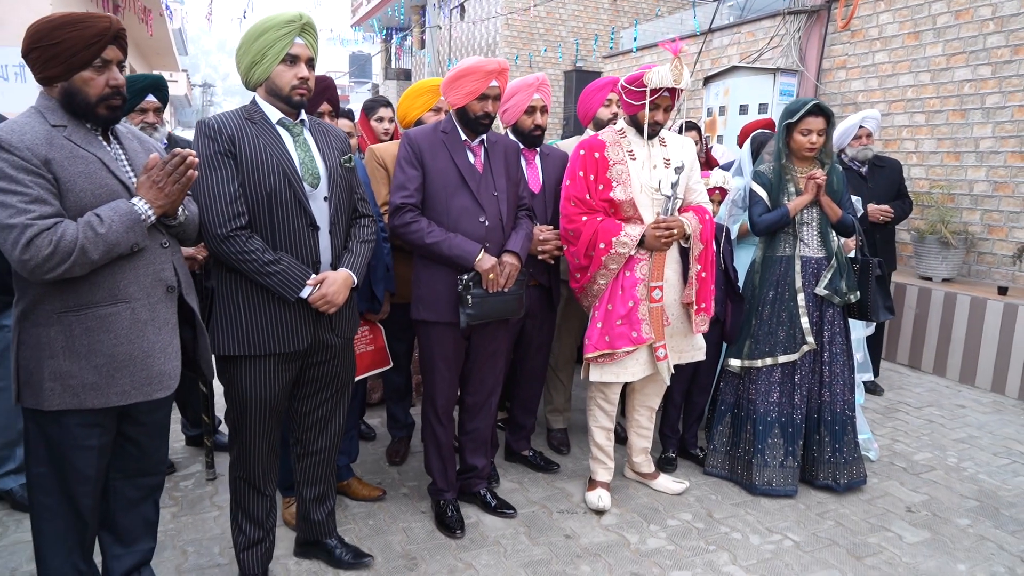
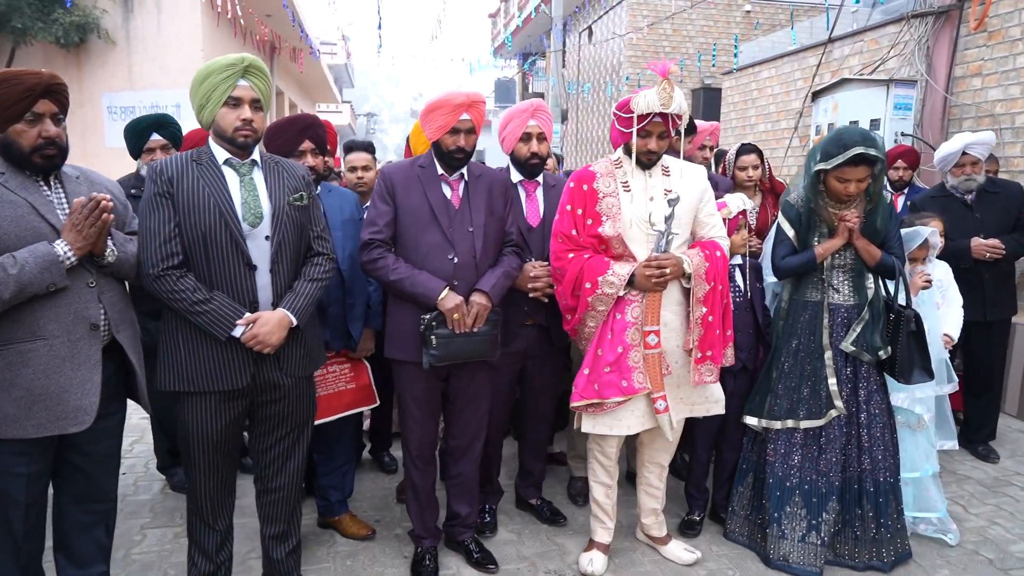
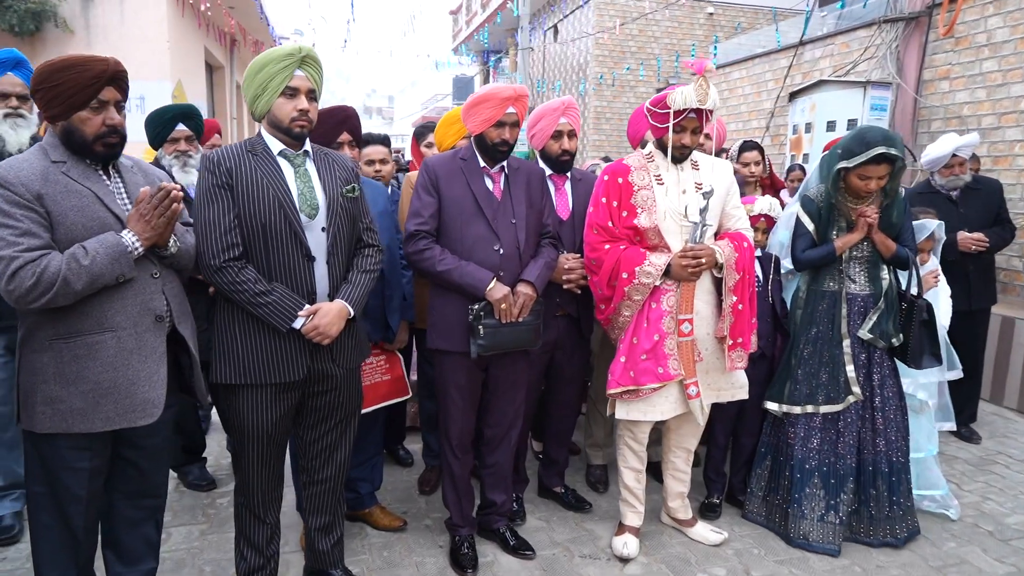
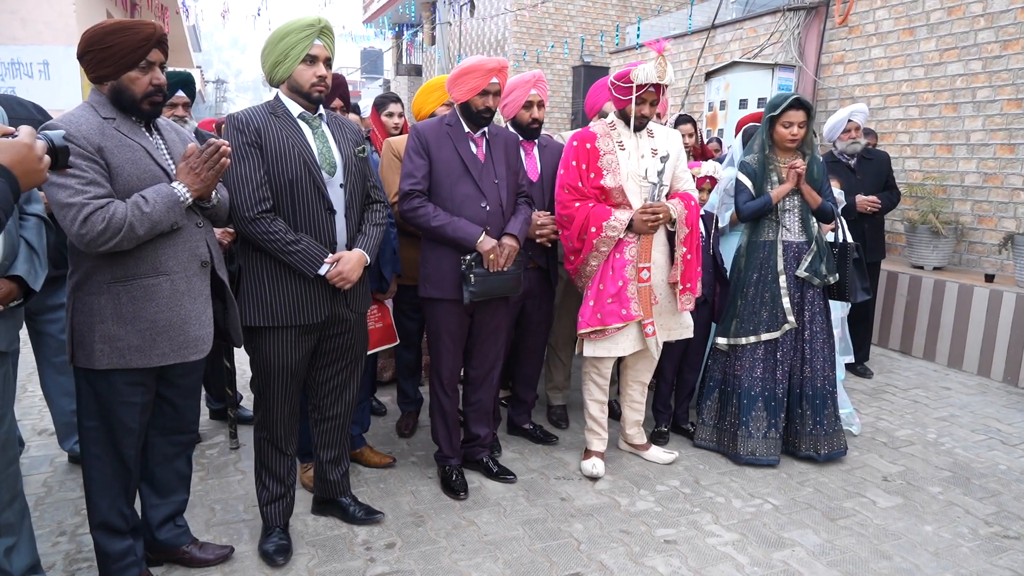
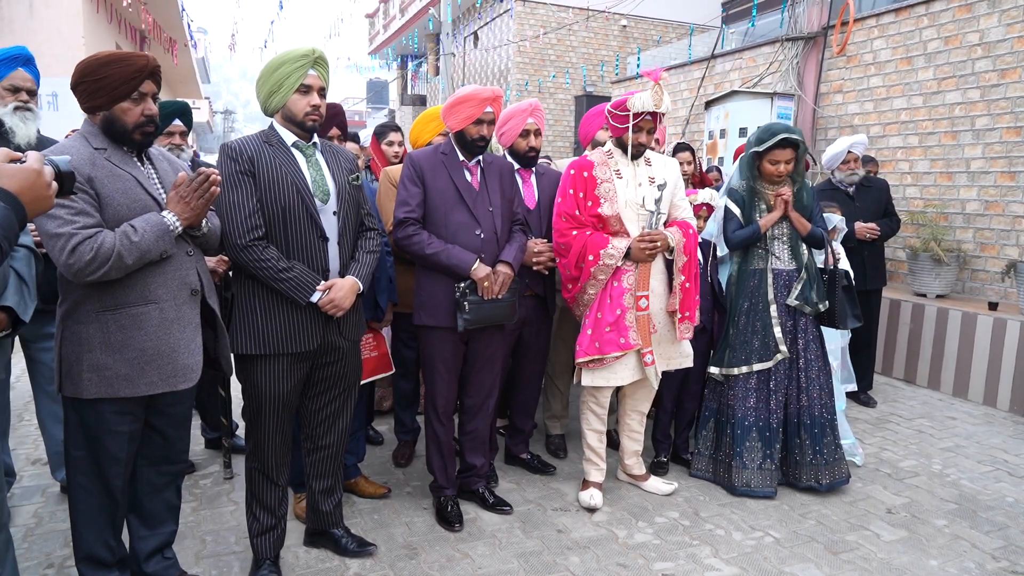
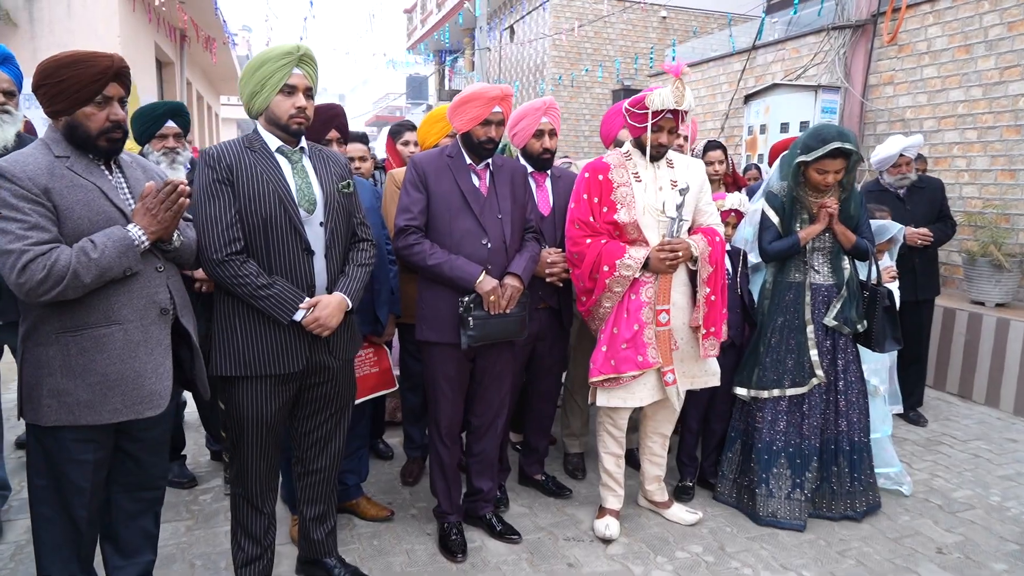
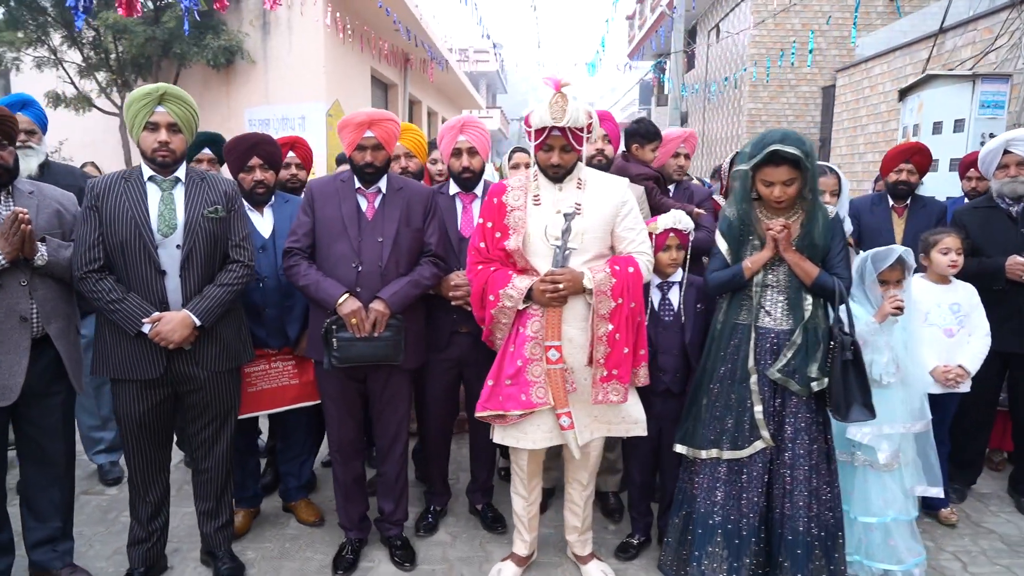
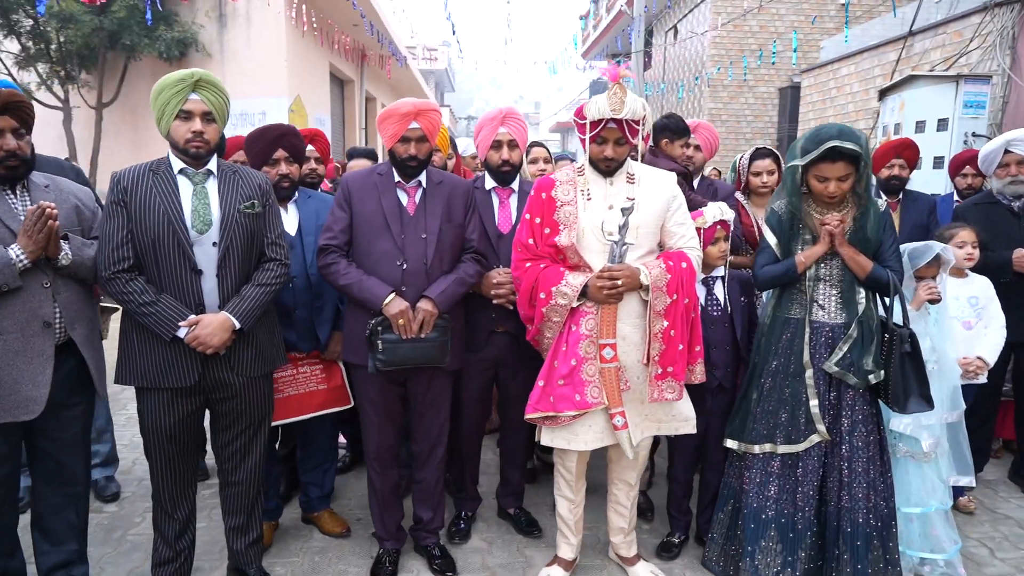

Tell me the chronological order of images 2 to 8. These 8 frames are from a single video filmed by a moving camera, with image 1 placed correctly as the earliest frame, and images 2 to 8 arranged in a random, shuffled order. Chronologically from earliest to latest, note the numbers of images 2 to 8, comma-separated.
4, 5, 6, 3, 2, 8, 7
